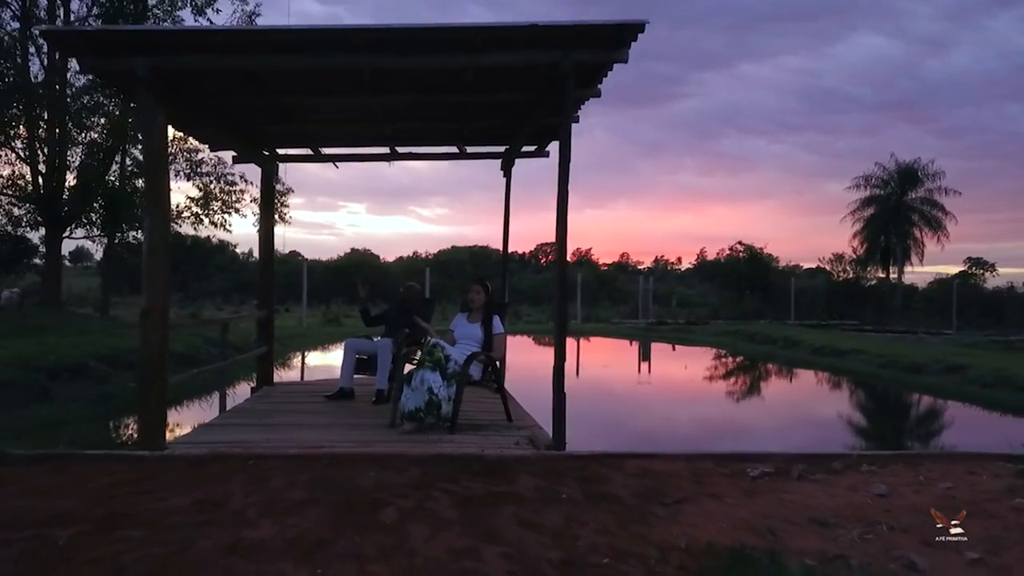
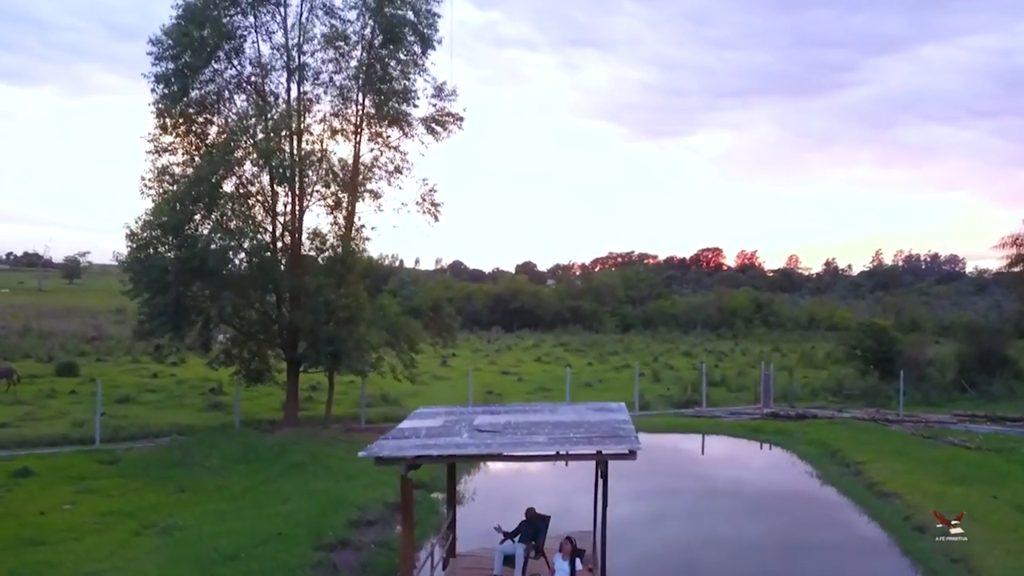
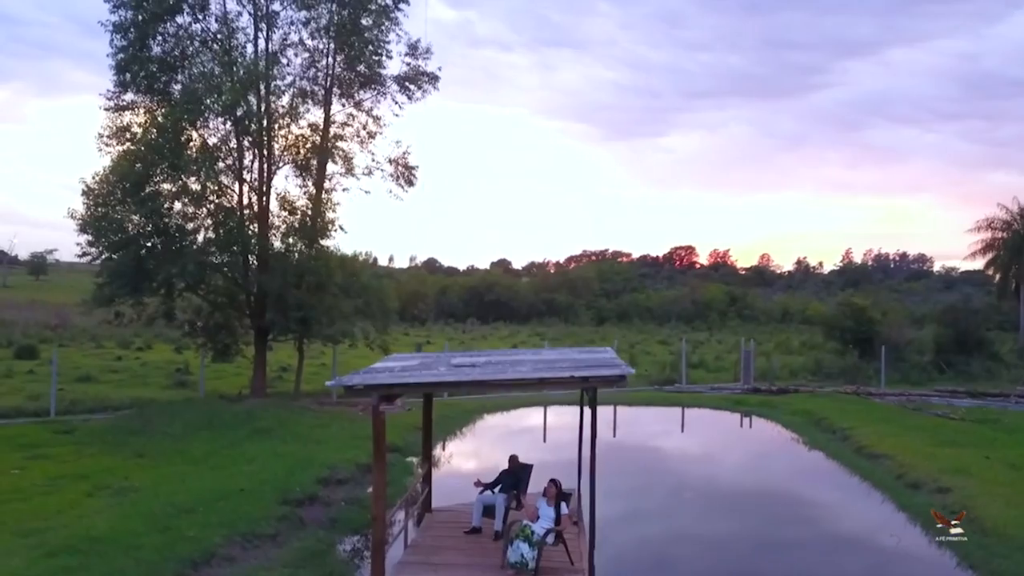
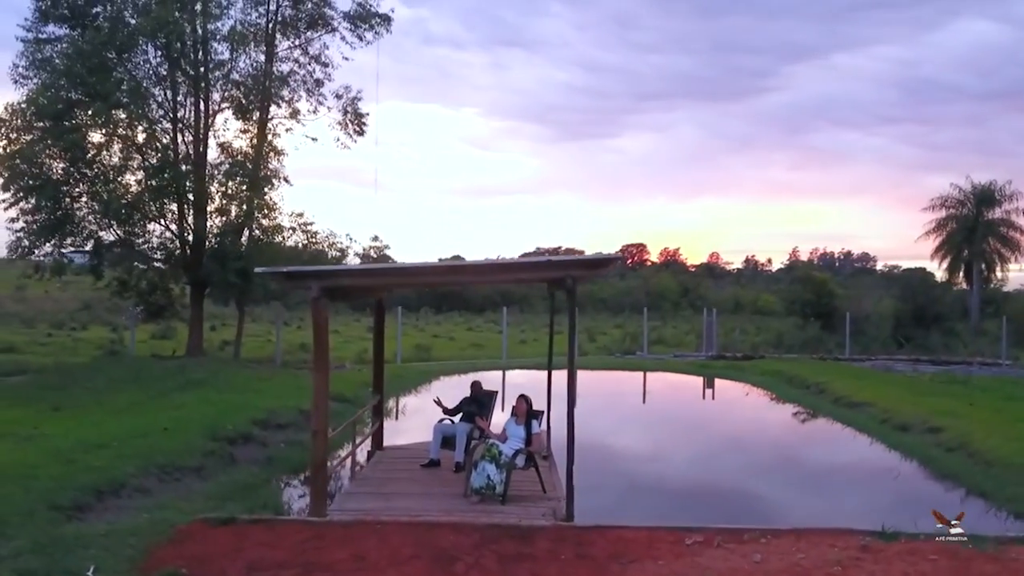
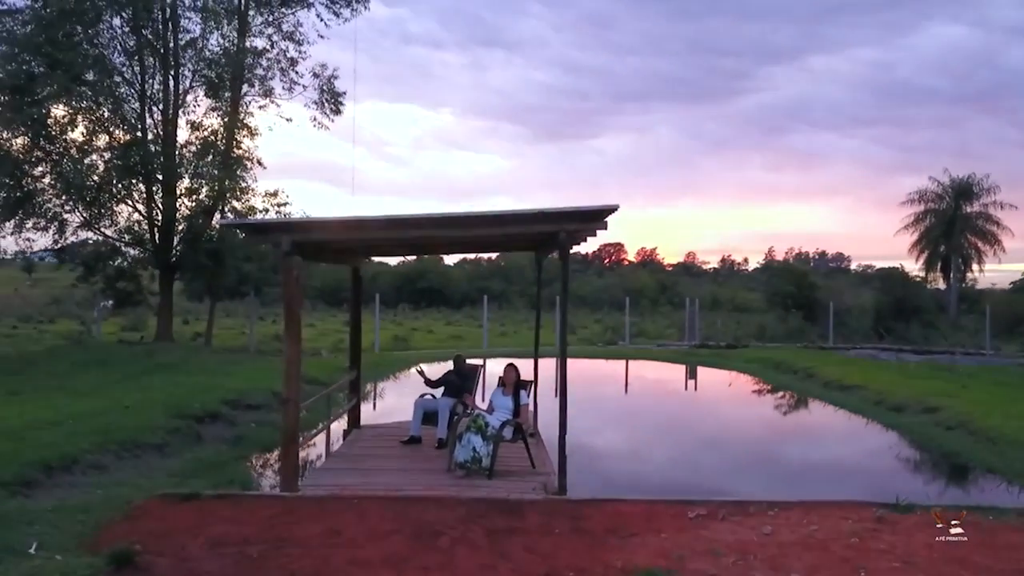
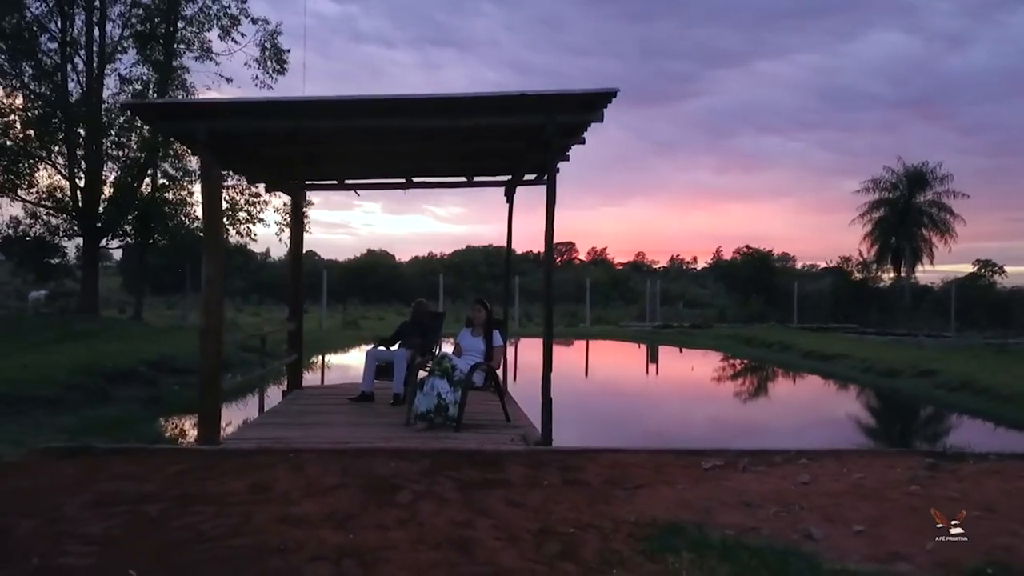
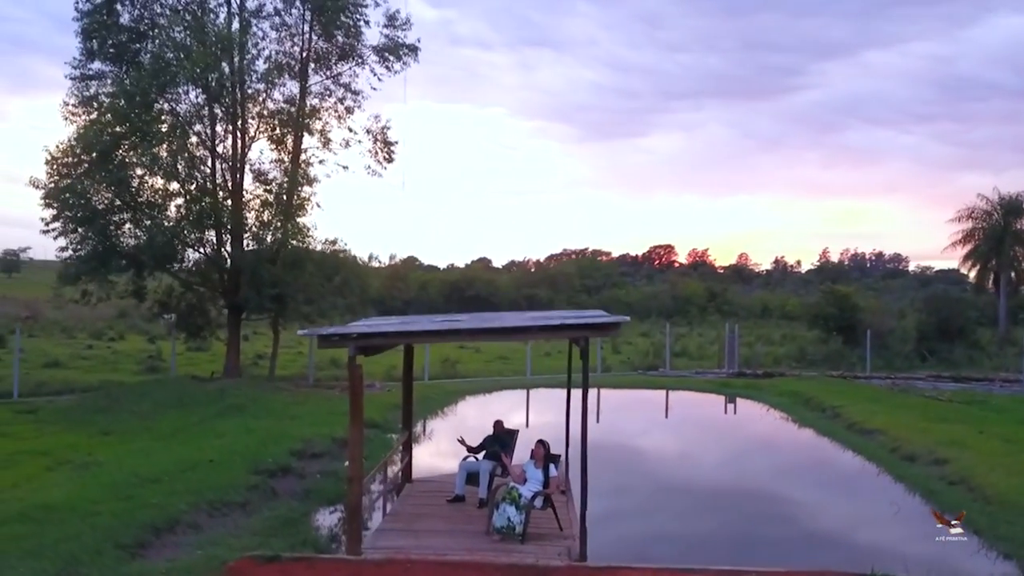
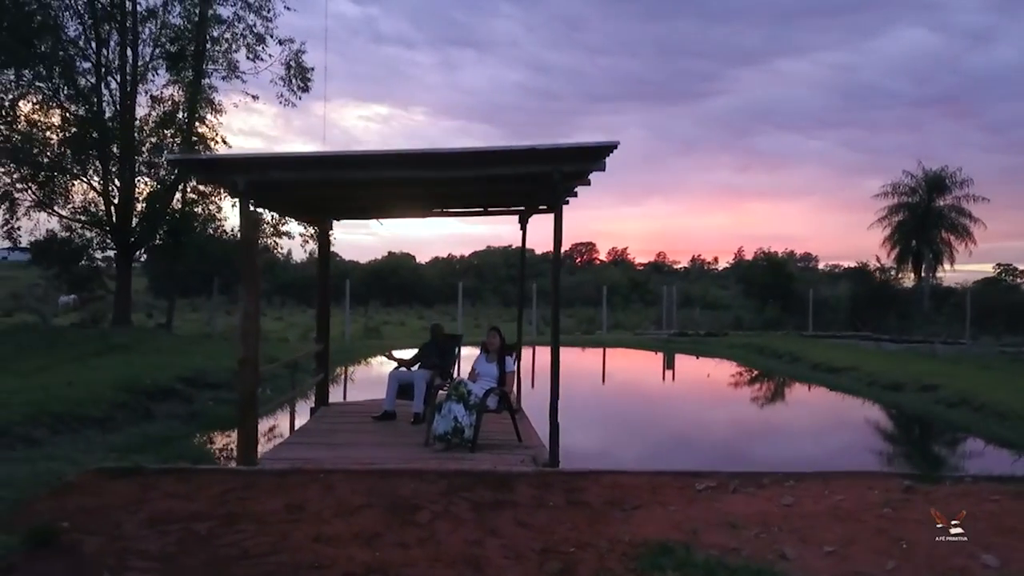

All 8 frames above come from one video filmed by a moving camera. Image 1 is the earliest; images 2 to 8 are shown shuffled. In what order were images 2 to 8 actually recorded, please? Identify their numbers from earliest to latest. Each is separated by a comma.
6, 8, 5, 4, 7, 3, 2
